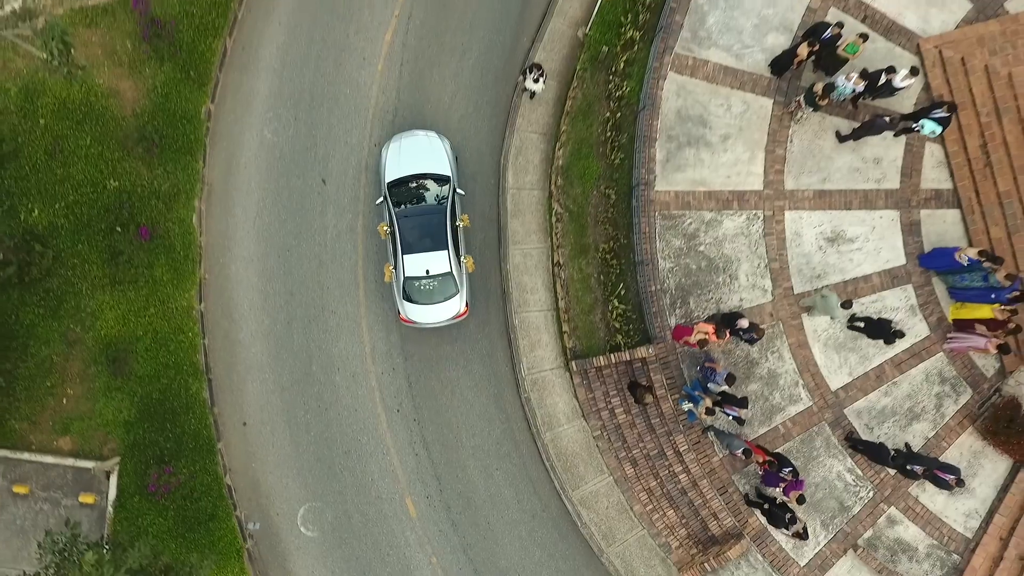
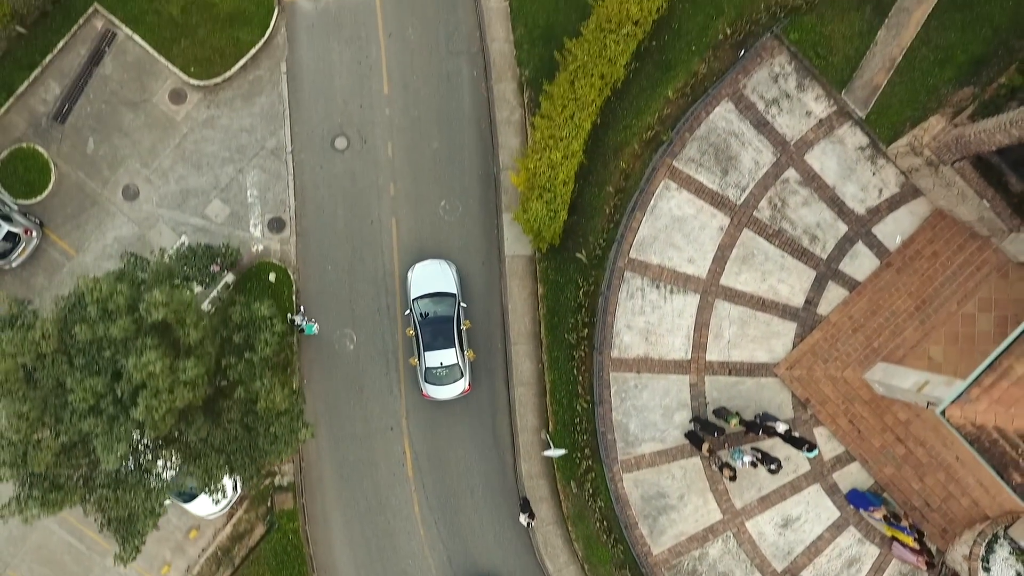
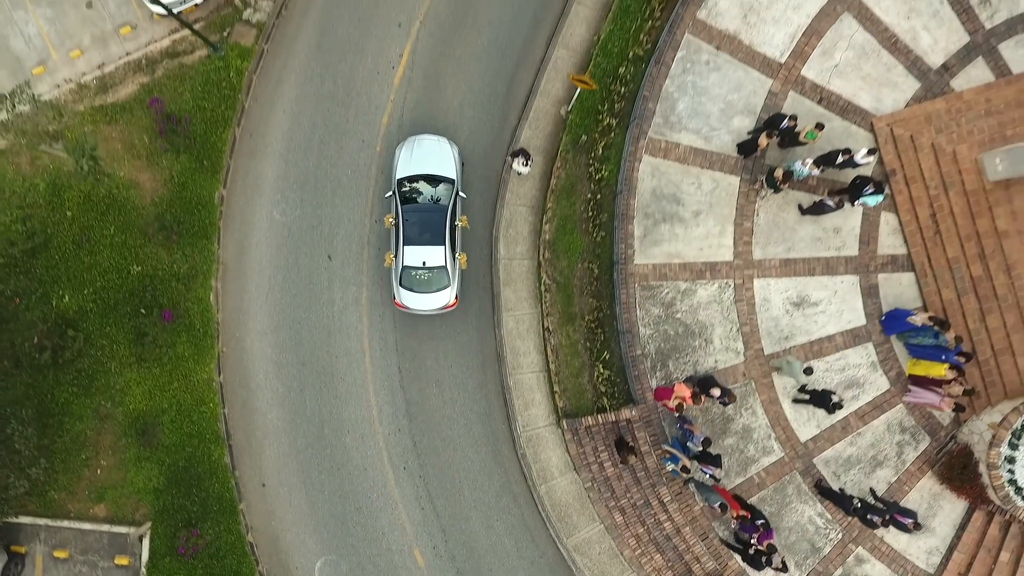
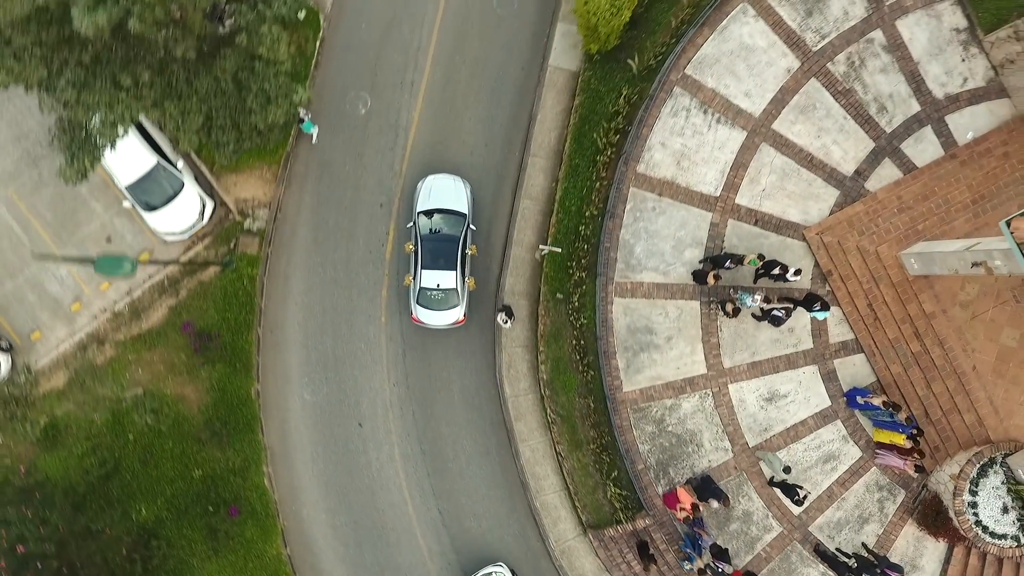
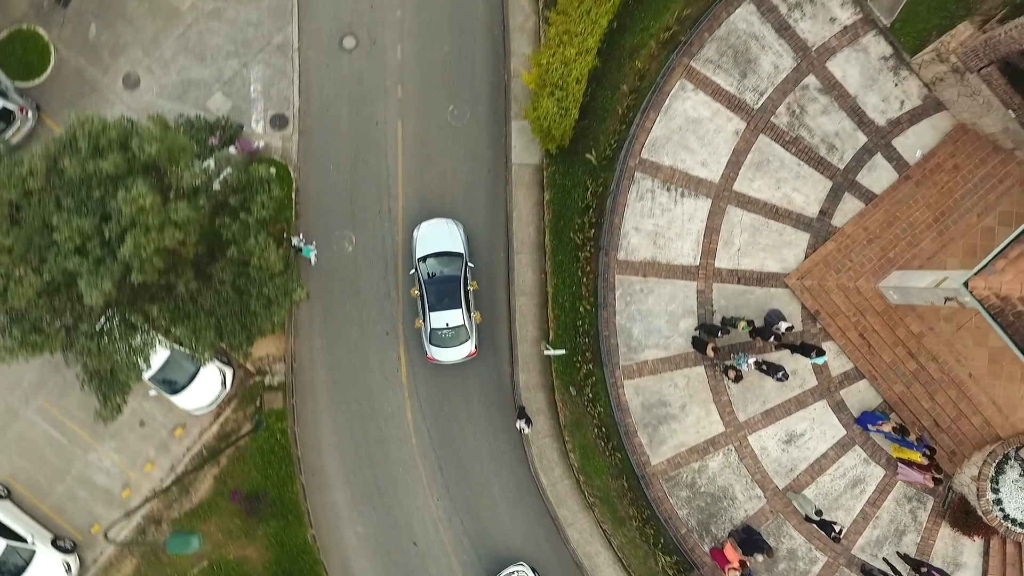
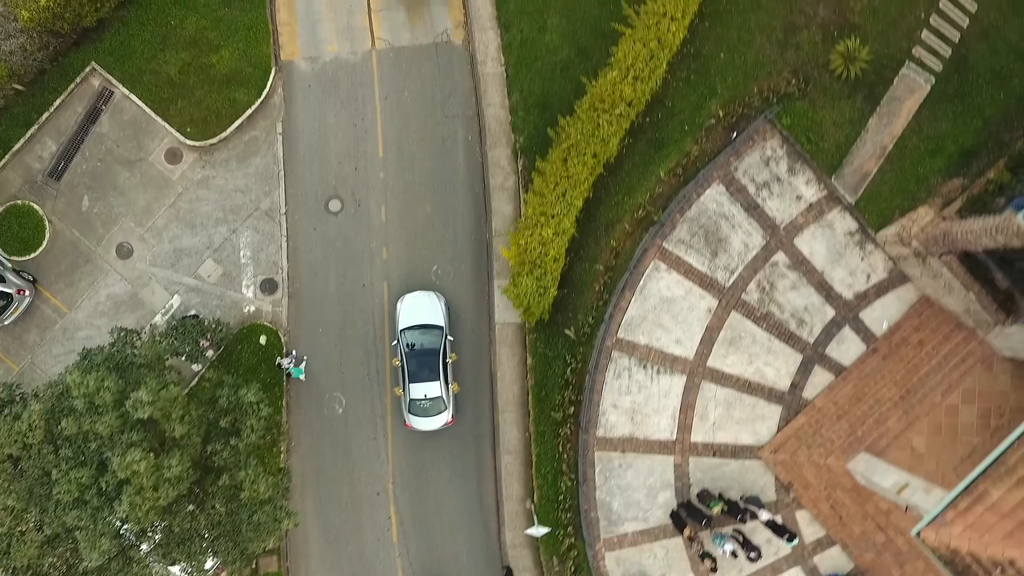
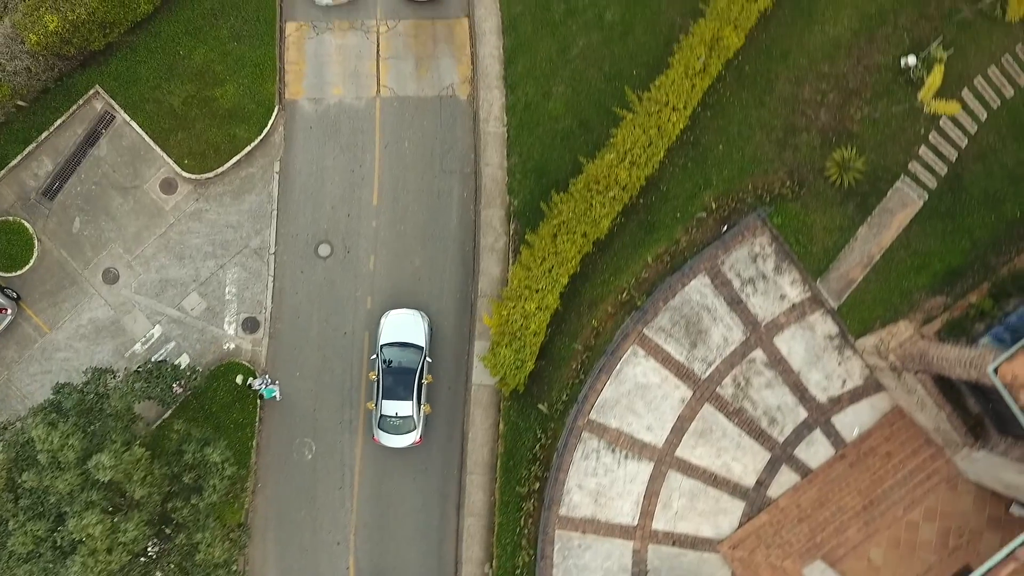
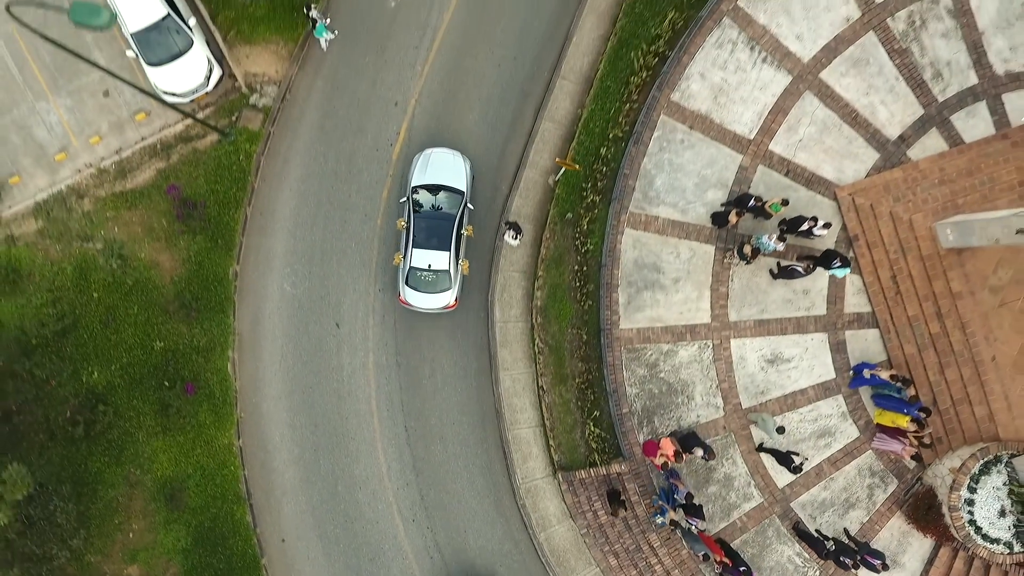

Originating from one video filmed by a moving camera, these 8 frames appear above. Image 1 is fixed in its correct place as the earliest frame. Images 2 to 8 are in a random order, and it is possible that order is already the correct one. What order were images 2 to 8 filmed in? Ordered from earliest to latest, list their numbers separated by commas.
3, 8, 4, 5, 2, 6, 7
